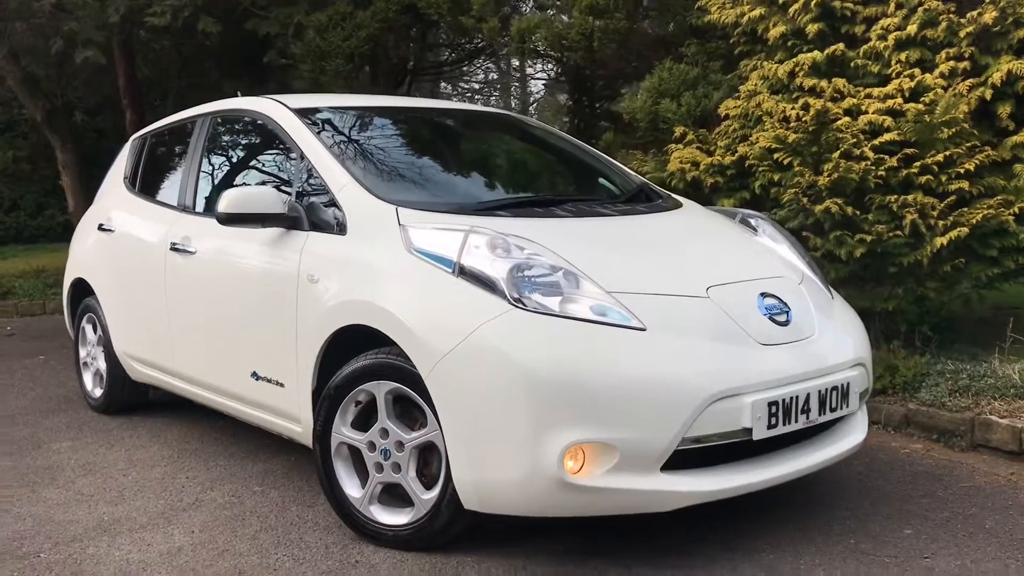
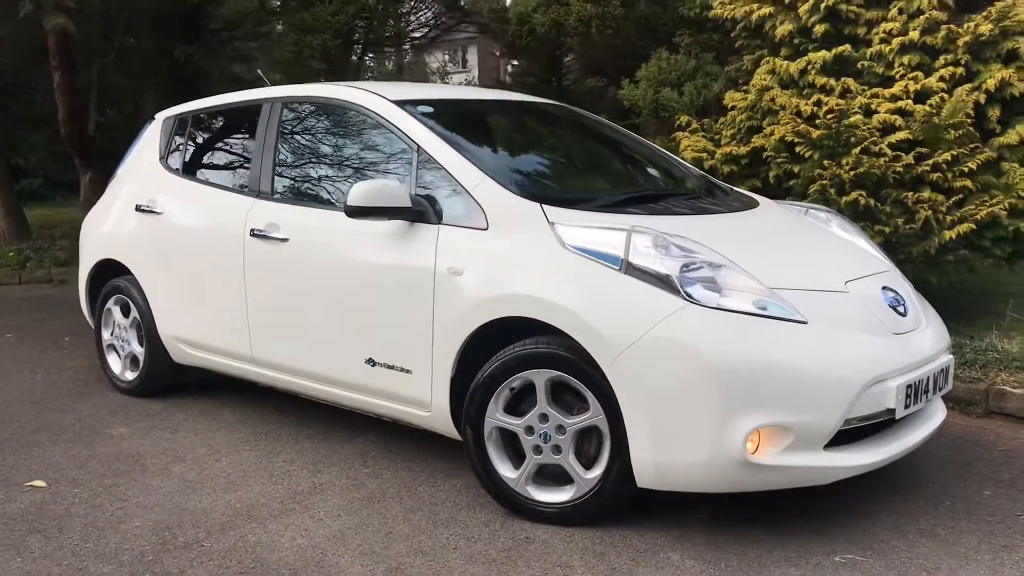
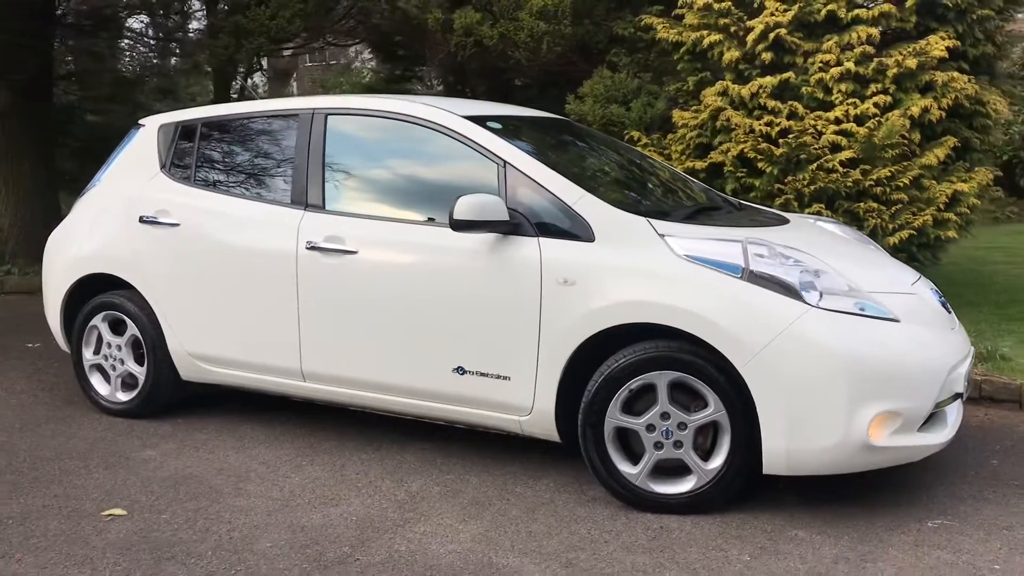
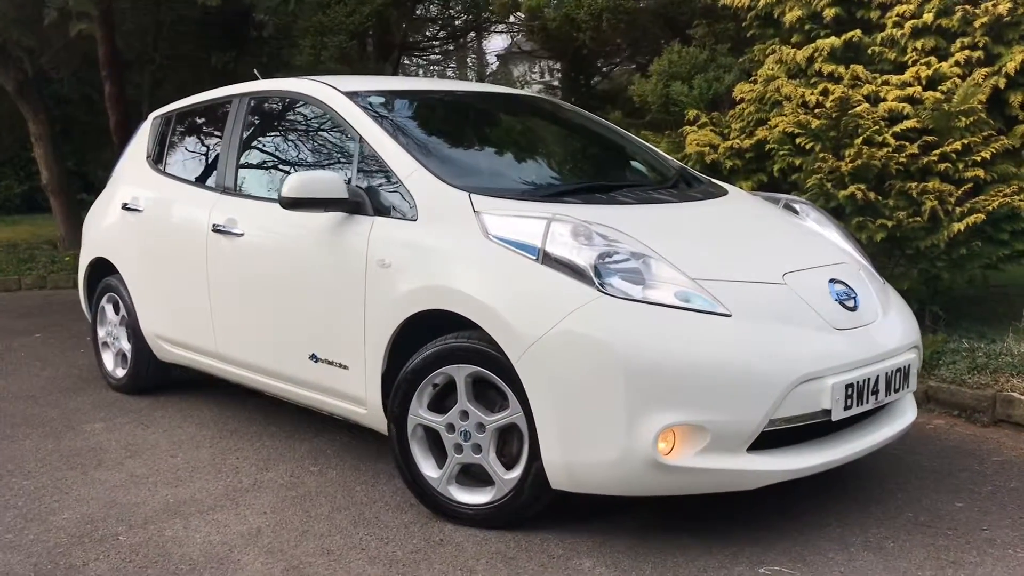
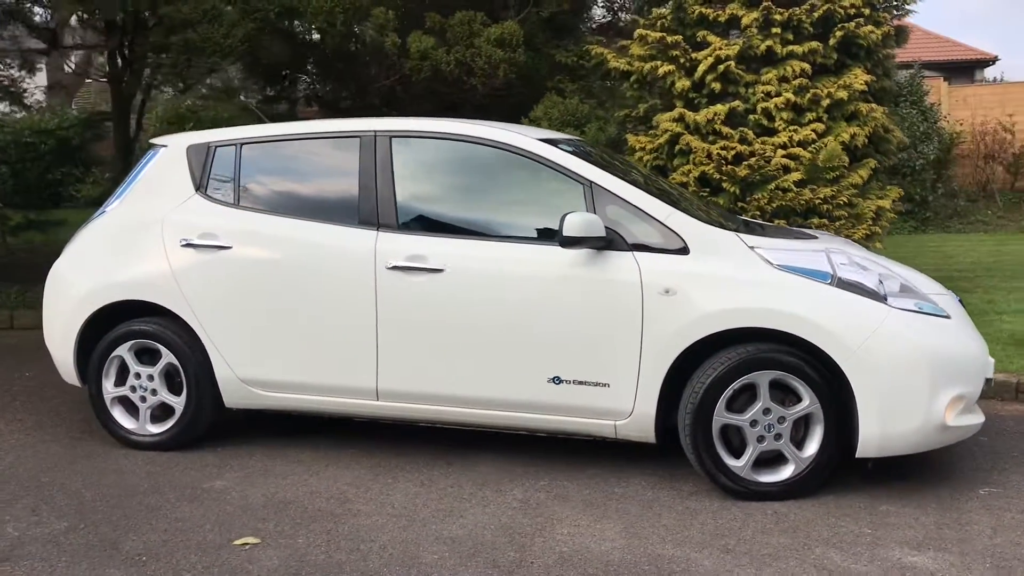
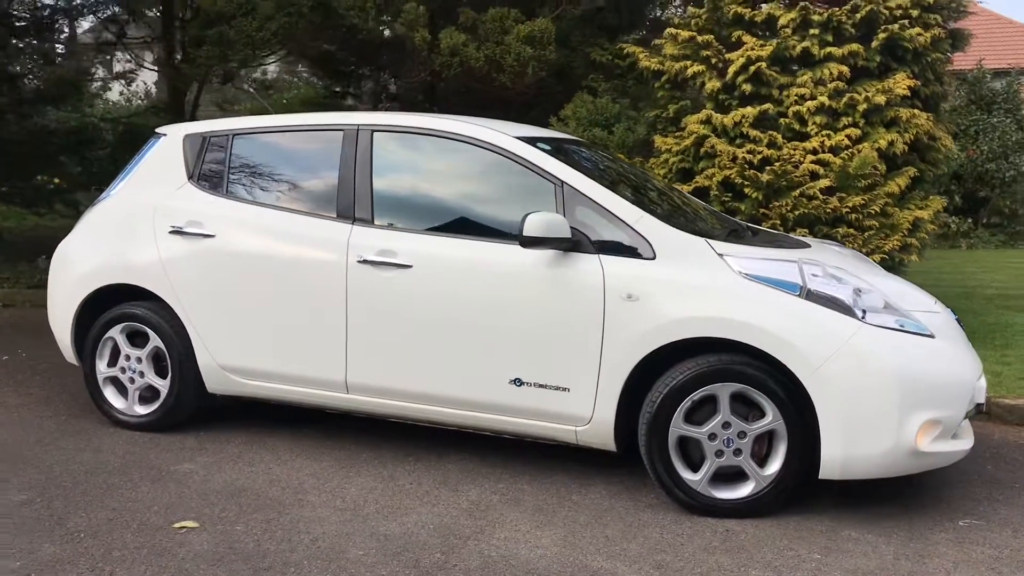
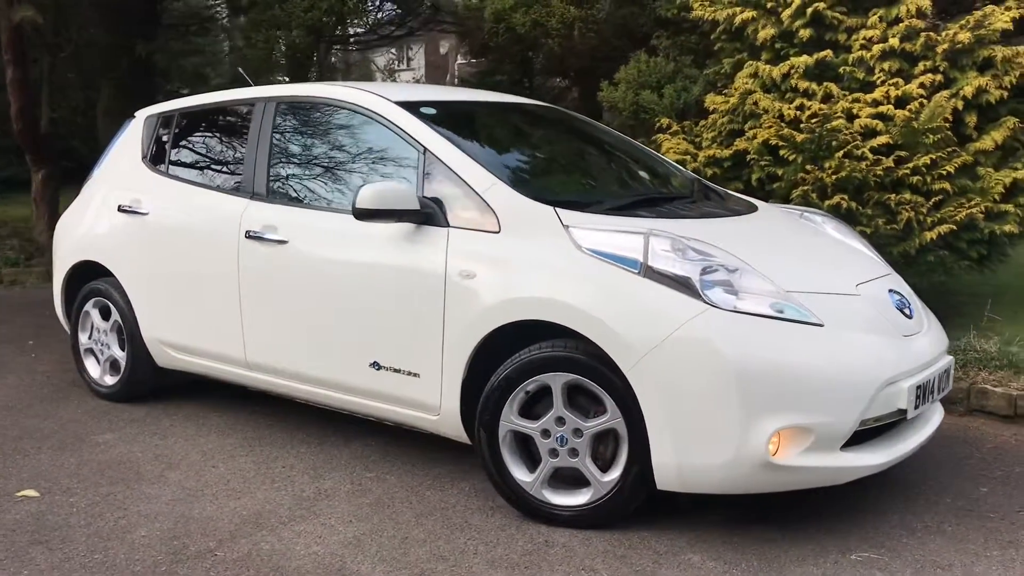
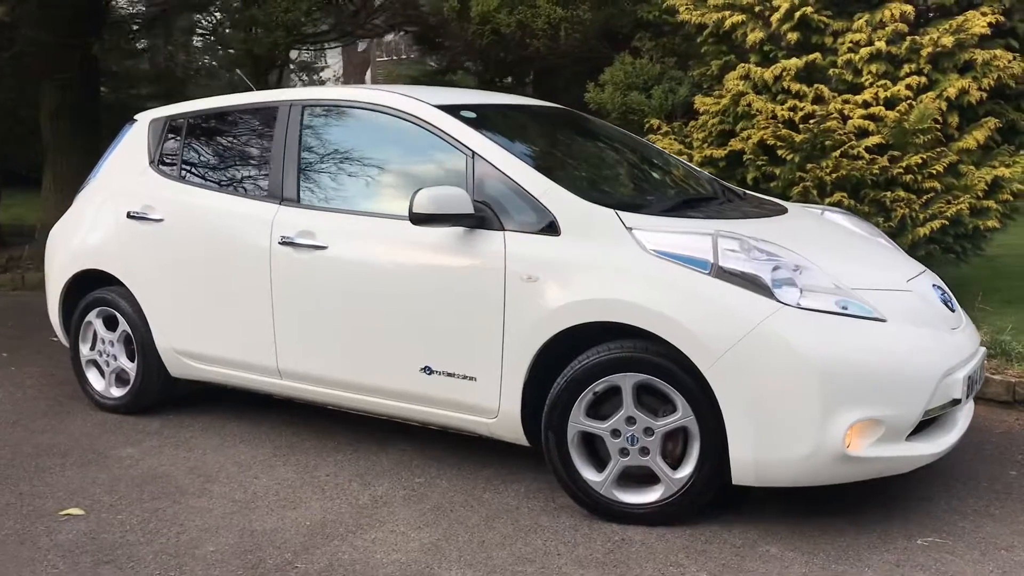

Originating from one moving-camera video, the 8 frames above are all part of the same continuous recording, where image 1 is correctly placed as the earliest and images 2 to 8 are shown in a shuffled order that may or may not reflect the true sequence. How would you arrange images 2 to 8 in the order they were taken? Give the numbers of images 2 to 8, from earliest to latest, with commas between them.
4, 2, 7, 8, 3, 6, 5
